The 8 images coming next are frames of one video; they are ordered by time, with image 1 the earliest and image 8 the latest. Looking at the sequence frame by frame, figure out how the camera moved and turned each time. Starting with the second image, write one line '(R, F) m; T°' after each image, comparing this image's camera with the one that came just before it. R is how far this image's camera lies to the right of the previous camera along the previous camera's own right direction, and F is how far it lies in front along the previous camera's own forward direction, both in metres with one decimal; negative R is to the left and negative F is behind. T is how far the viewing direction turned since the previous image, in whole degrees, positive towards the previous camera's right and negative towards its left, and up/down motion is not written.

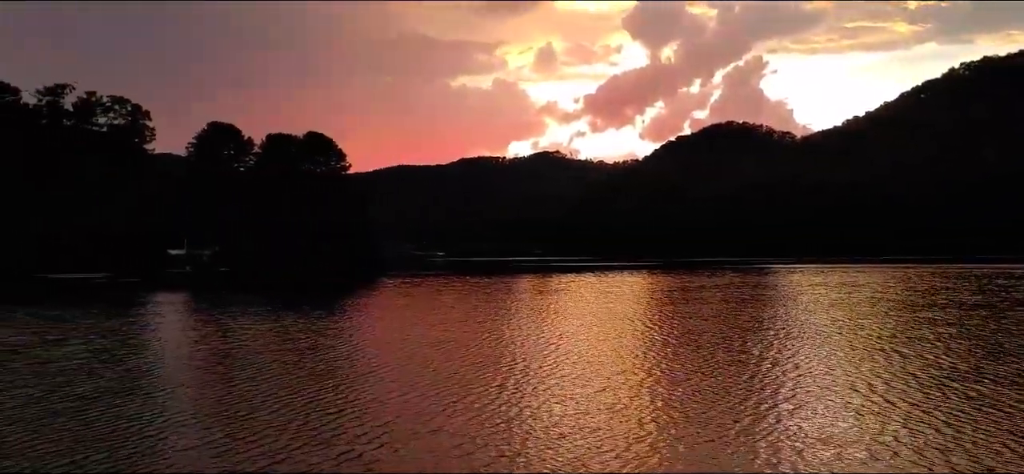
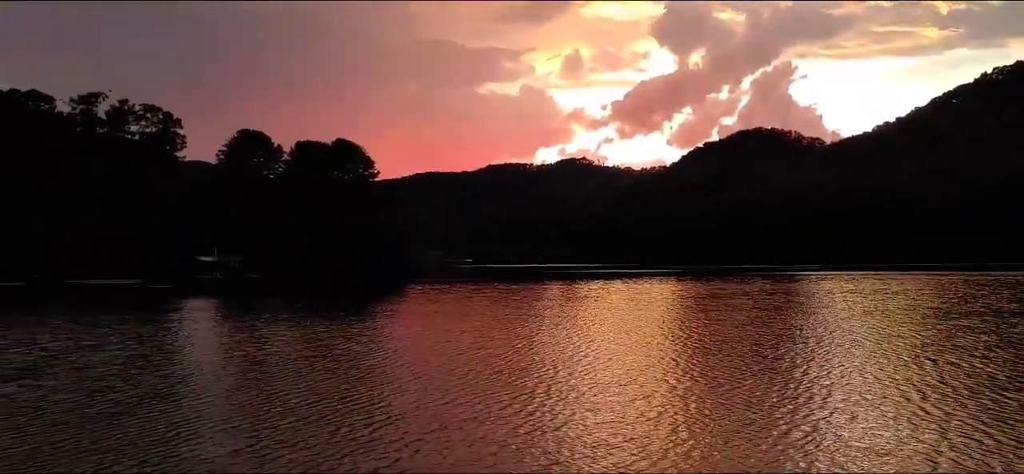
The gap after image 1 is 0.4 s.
(-0.6, +0.1) m; -1°
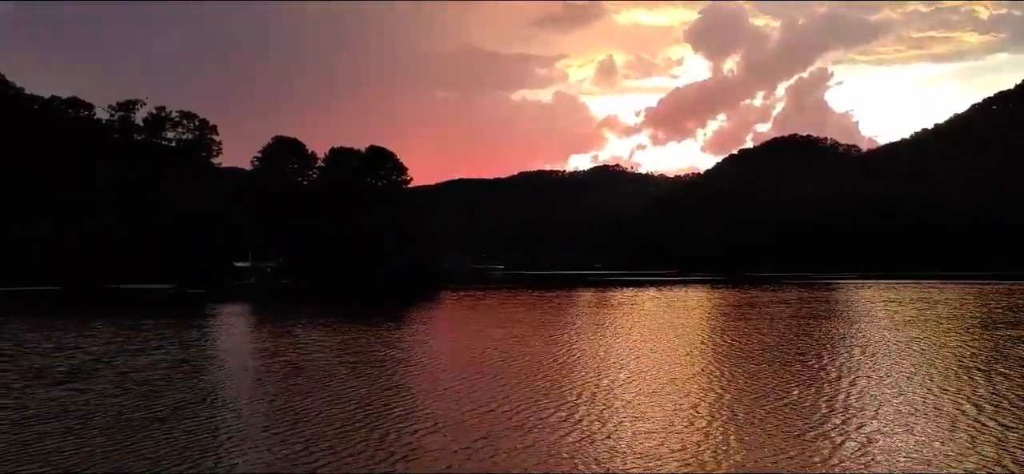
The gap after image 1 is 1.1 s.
(-0.9, +0.1) m; -1°
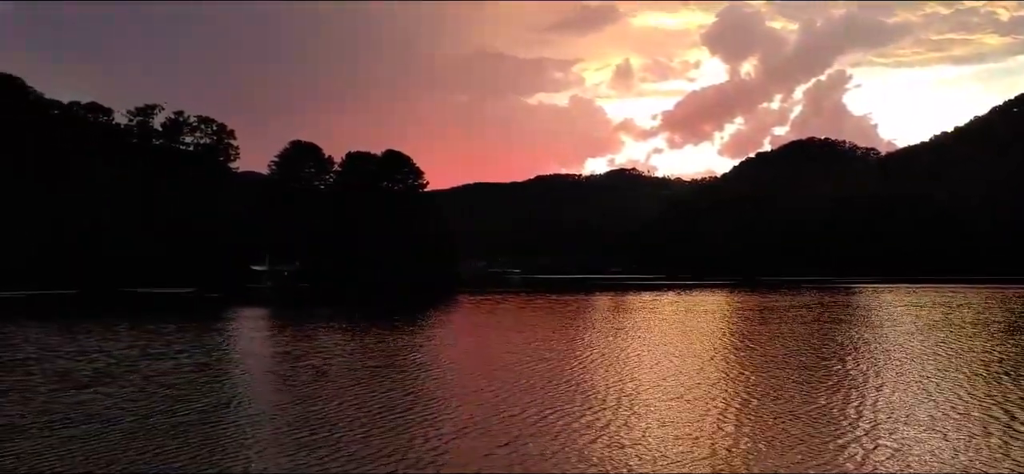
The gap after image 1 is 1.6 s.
(-0.4, +0.1) m; -1°
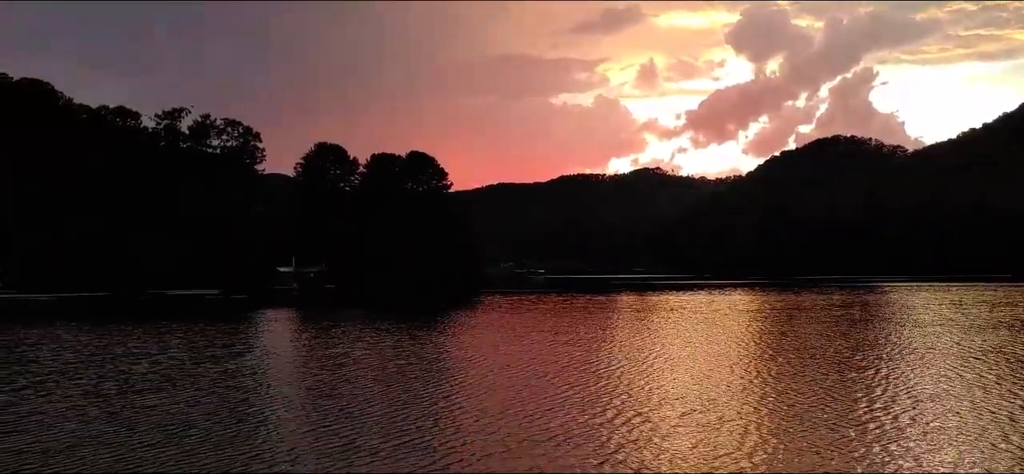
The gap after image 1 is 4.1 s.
(-0.9, 0.0) m; -1°
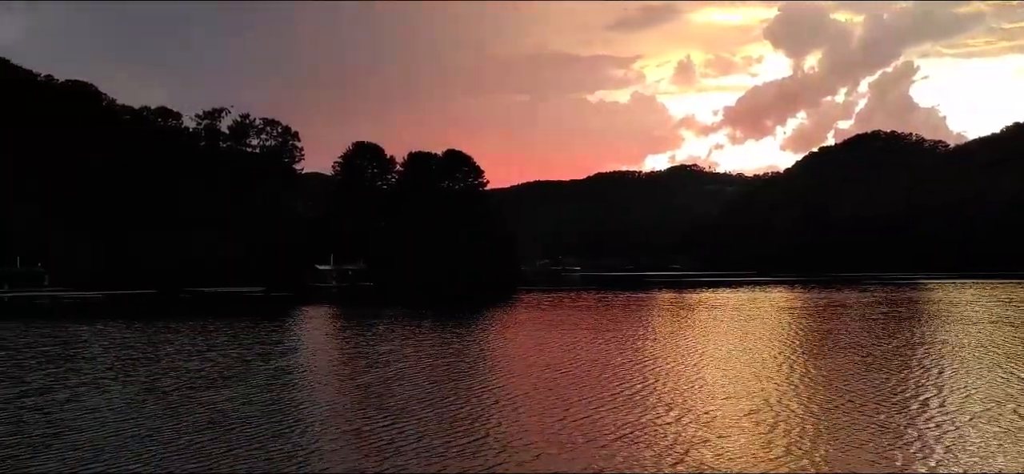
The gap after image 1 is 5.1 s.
(-1.0, -0.1) m; -2°
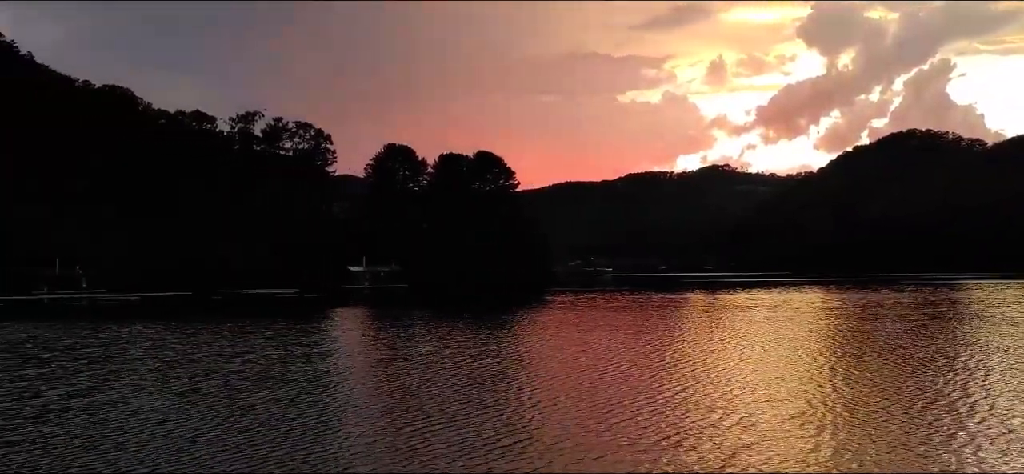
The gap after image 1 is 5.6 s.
(-0.9, -0.1) m; -1°
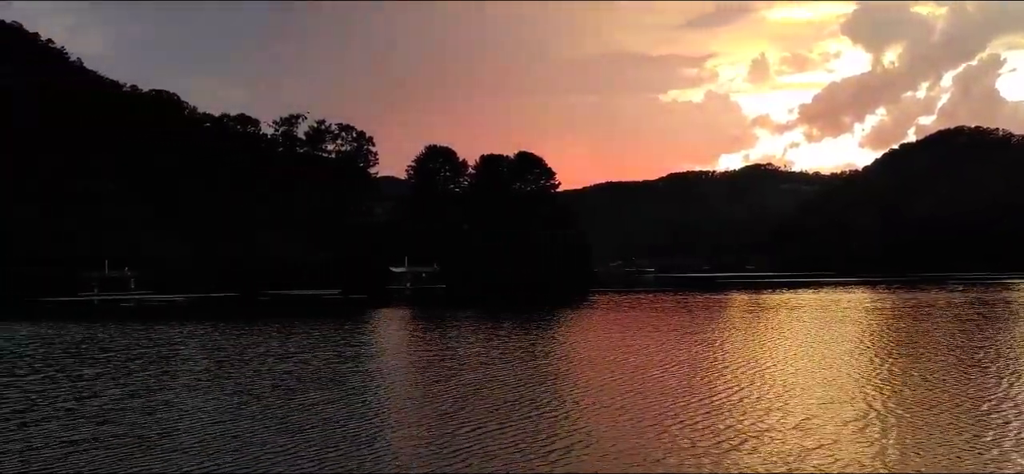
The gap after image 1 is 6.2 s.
(-1.1, -0.1) m; -2°
